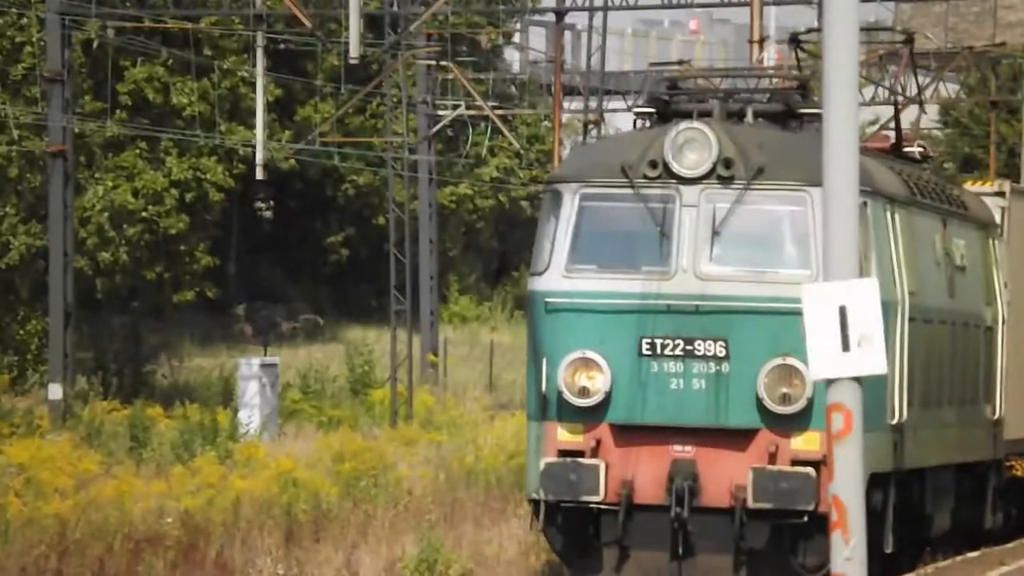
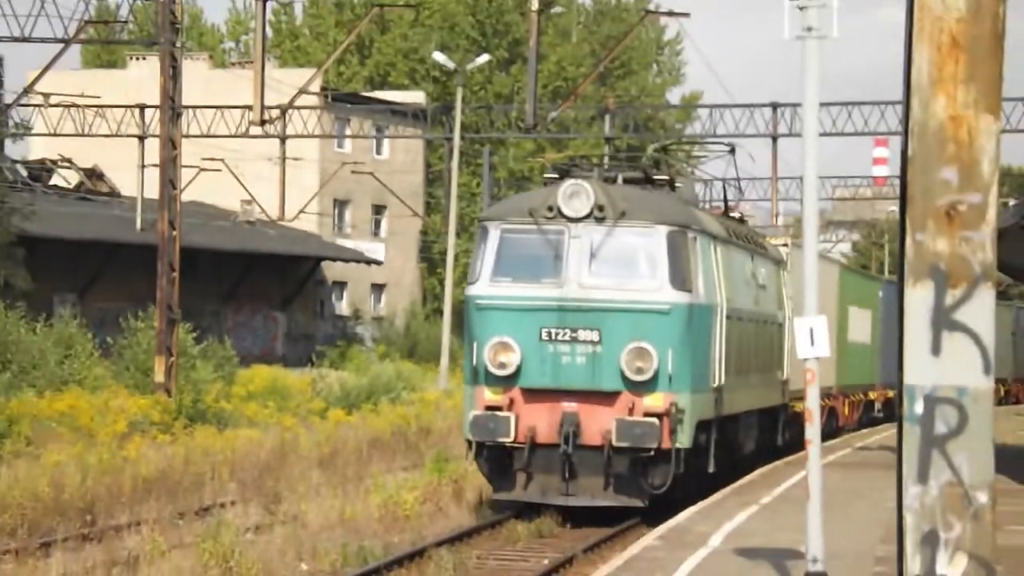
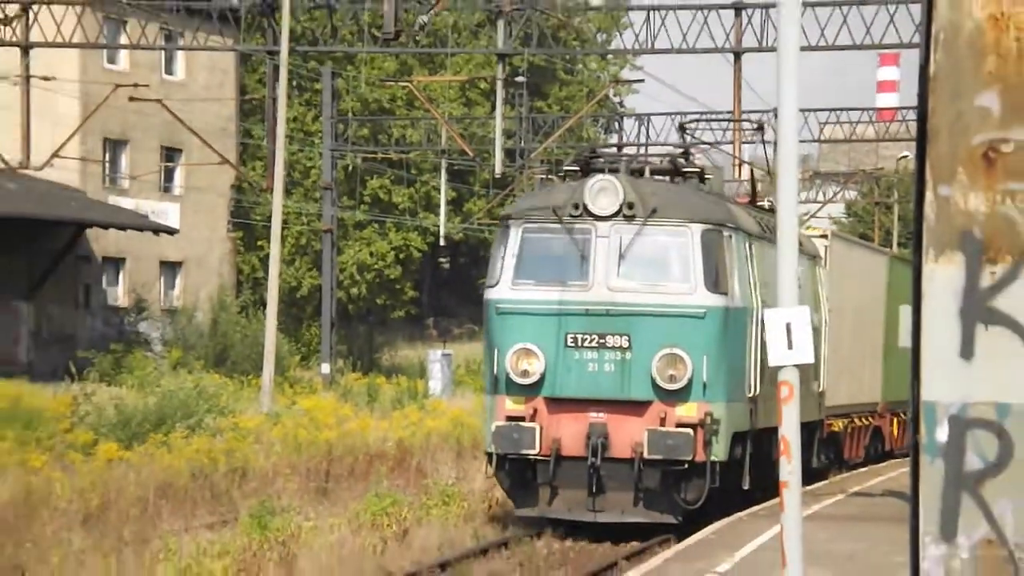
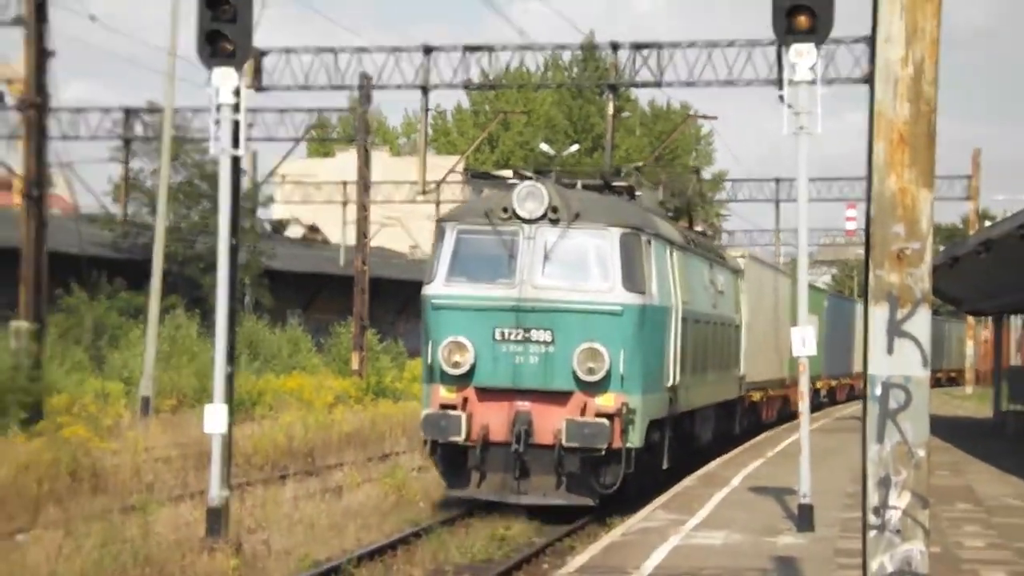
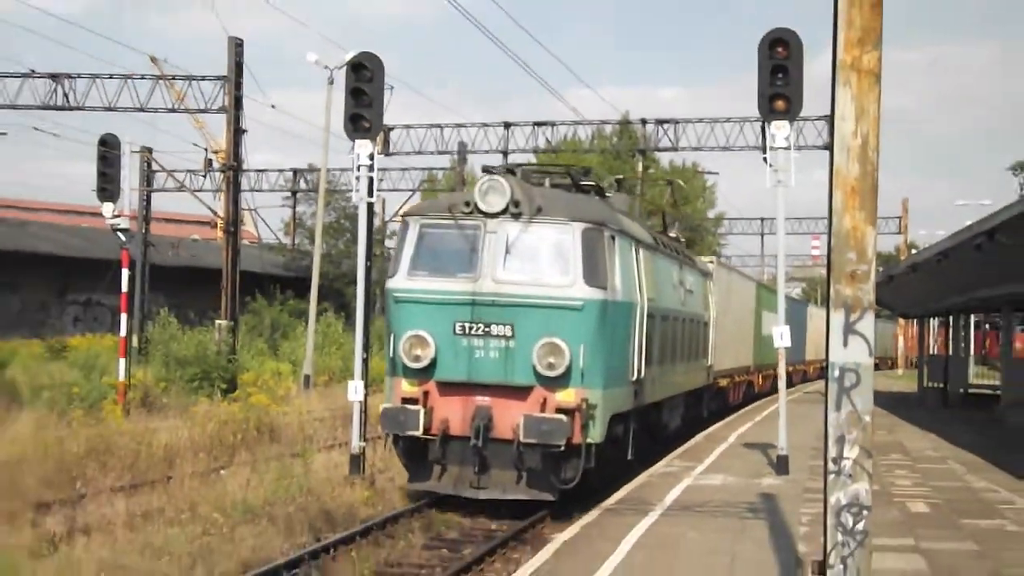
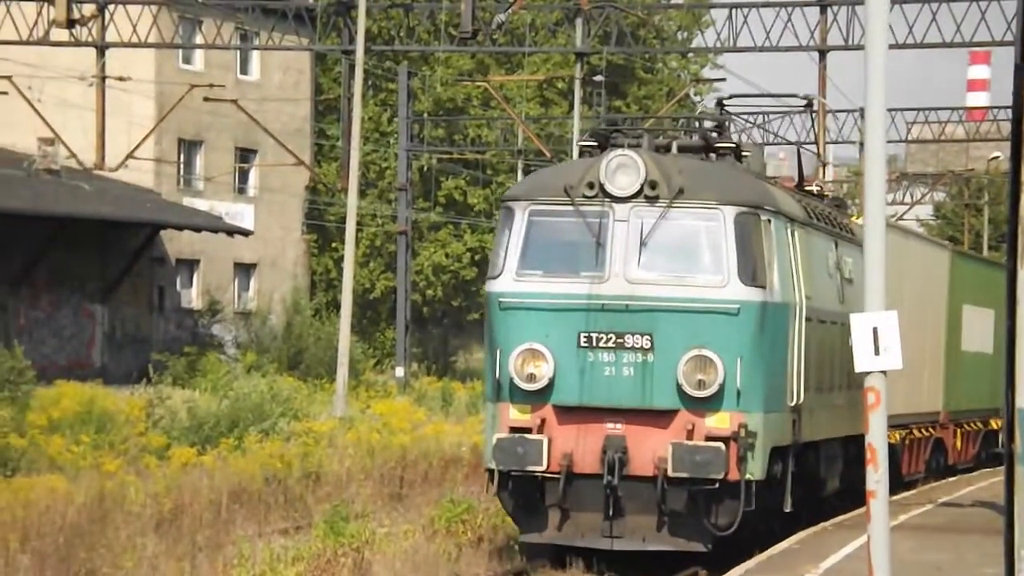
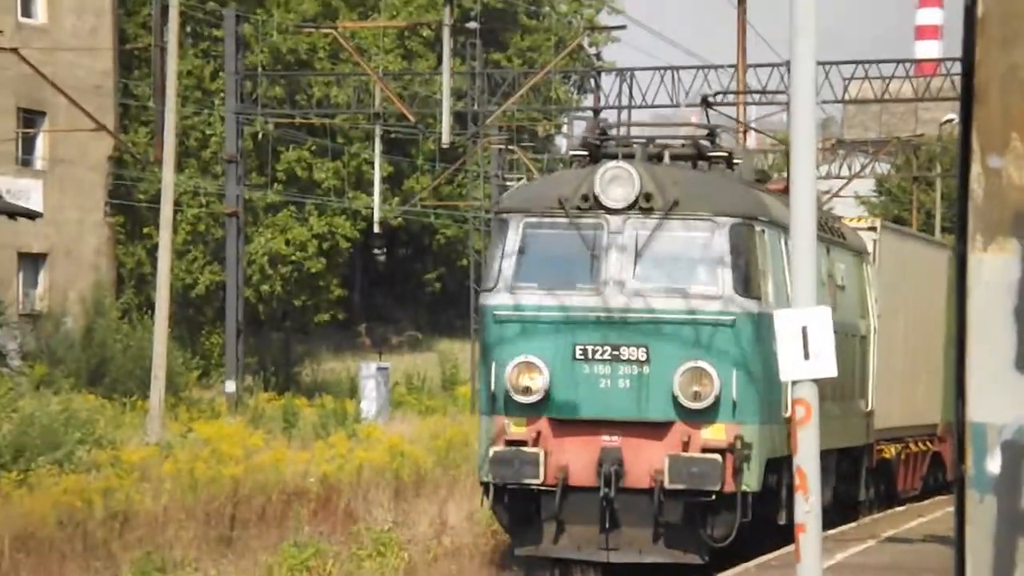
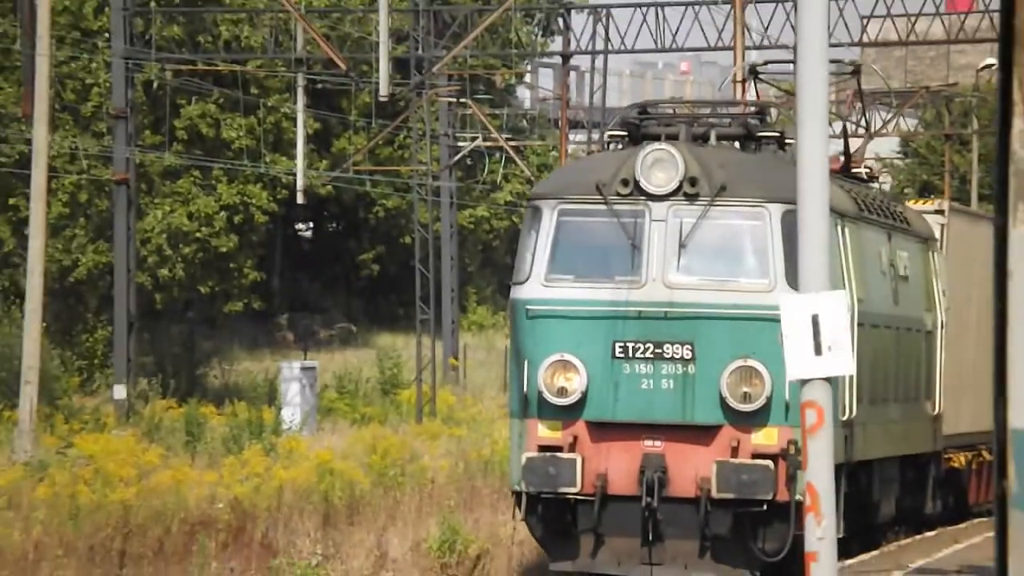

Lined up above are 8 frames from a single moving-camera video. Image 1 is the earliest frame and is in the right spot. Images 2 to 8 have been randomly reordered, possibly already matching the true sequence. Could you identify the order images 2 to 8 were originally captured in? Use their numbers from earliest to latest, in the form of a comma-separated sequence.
8, 7, 3, 6, 2, 4, 5
